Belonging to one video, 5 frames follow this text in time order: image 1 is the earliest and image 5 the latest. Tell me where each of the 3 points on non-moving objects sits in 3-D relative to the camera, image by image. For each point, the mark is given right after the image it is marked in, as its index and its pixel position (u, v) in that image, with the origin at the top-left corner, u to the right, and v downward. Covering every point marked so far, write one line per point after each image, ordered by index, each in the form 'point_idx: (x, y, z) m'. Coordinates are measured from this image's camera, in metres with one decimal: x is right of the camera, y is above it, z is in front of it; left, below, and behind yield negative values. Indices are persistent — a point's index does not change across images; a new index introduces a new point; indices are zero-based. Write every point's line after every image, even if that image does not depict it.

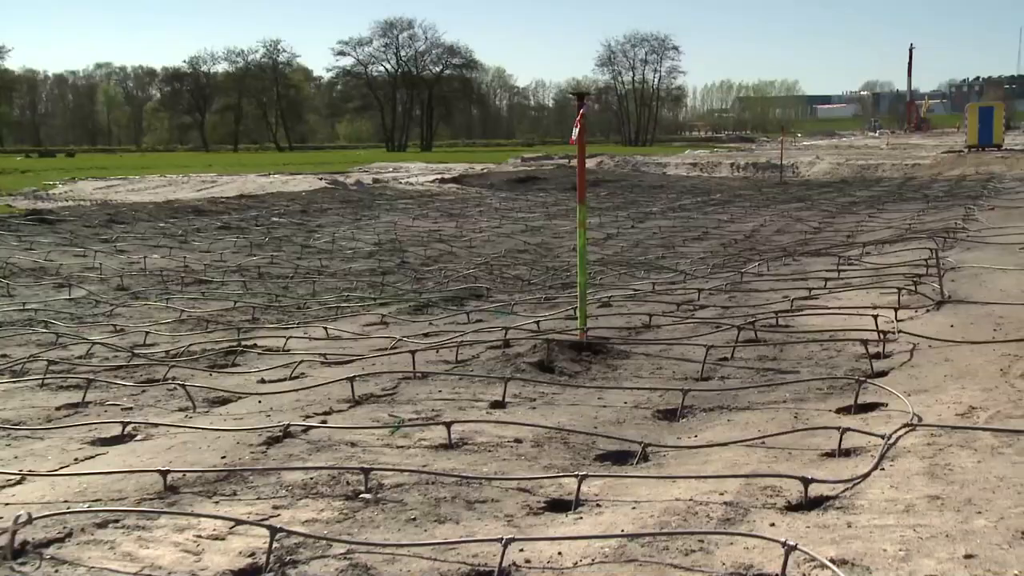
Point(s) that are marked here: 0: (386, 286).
0: (-1.5, 0.0, +12.5) m
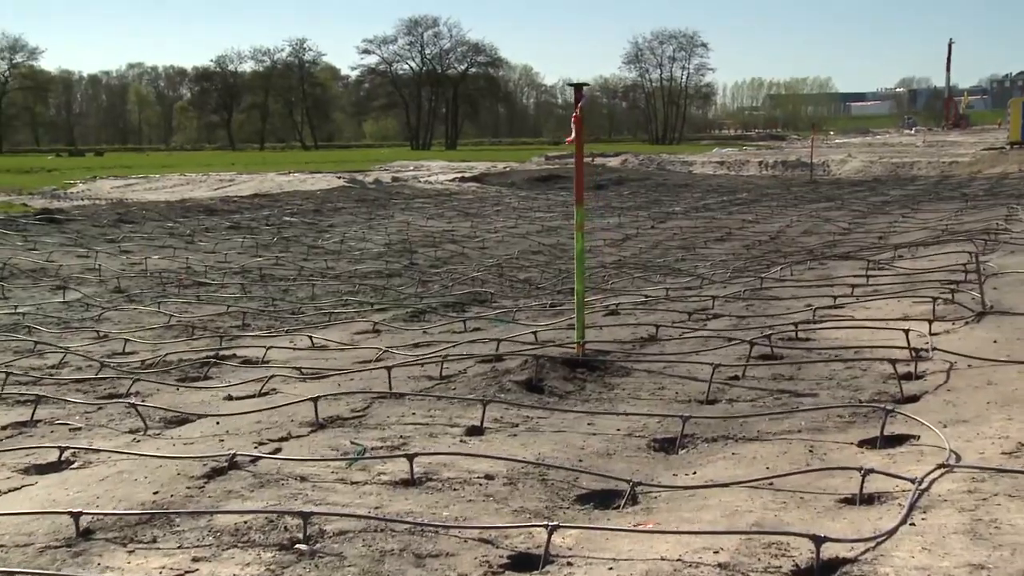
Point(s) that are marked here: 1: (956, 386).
0: (-1.4, 0.0, +12.0) m
1: (+2.1, -0.5, +5.0) m
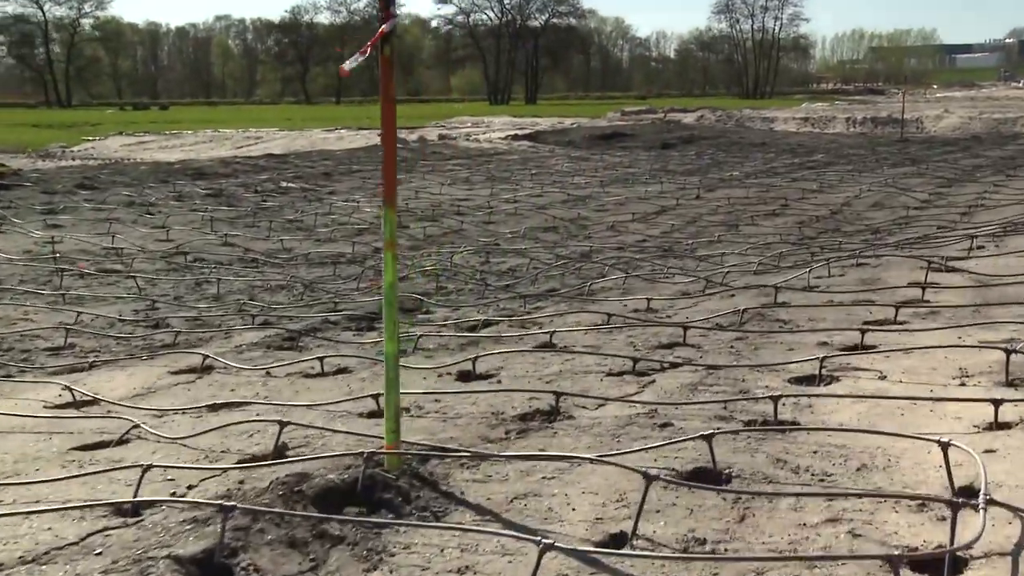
0: (-1.7, 0.0, +9.6) m
1: (+1.2, -0.7, +2.4) m
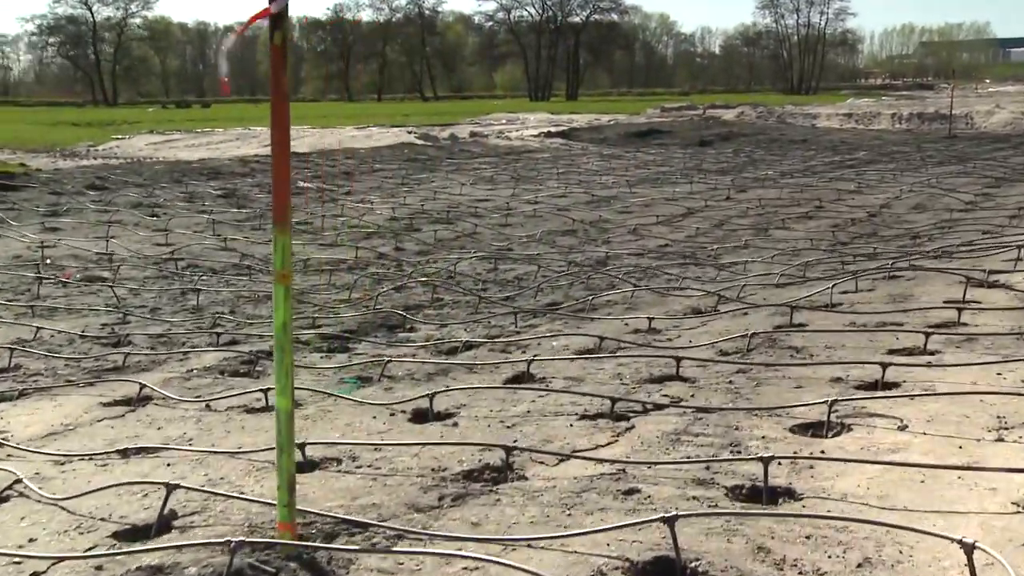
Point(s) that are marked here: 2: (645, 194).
0: (-1.7, -0.1, +9.0) m
1: (+0.9, -0.9, +1.7) m
2: (+2.2, +1.5, +17.8) m
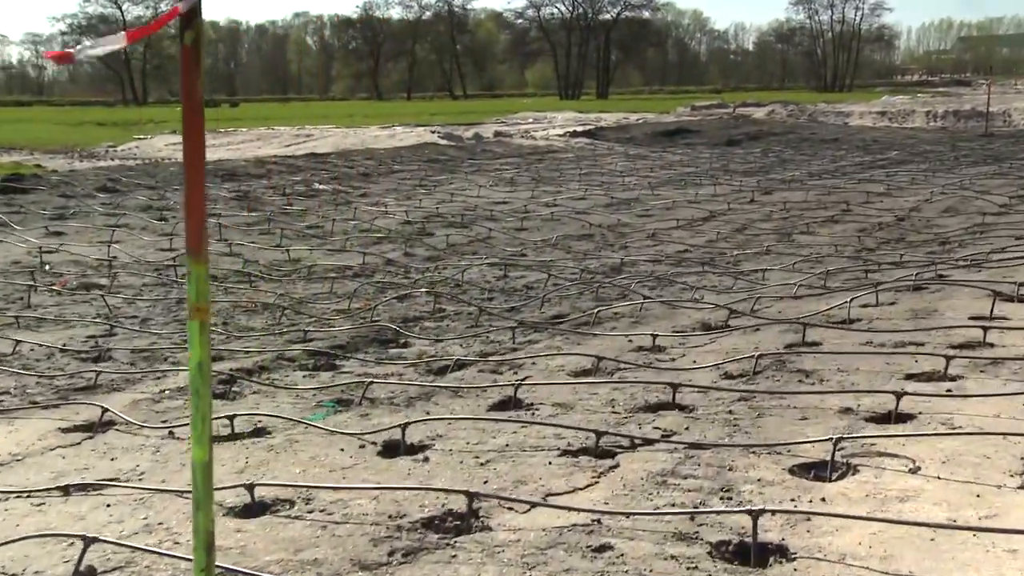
0: (-1.7, -0.2, +8.7) m
1: (+0.7, -1.0, +1.3) m
2: (+2.5, +1.5, +17.4) m
